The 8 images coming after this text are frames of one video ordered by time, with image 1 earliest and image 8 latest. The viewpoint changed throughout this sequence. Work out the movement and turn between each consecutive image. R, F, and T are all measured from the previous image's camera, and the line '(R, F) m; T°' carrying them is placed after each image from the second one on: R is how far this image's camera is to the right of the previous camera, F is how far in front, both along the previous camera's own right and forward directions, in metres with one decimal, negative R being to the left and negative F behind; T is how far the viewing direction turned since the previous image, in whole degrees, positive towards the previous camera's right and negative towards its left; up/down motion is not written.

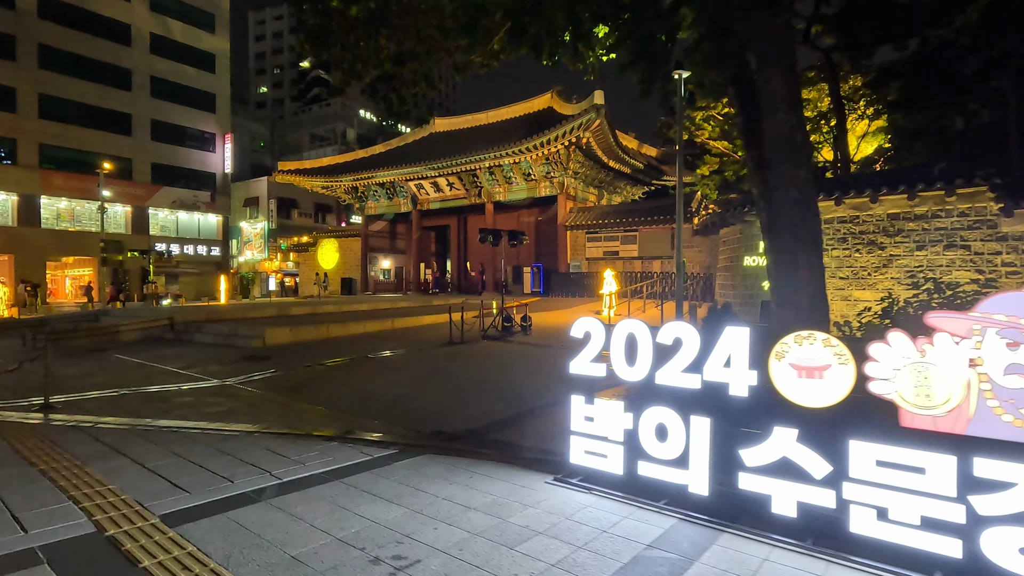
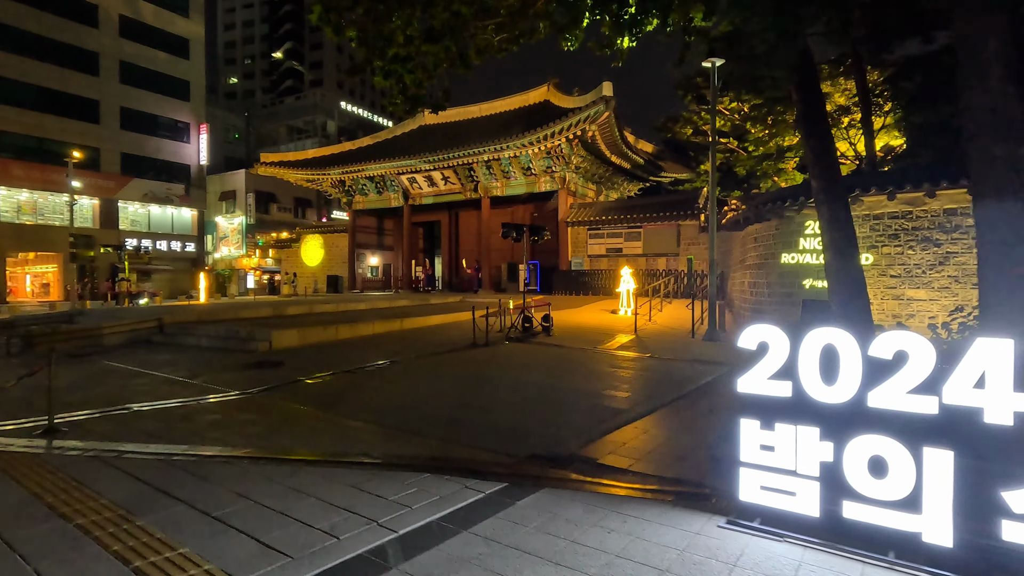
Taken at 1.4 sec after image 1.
(-1.3, +0.9) m; +3°
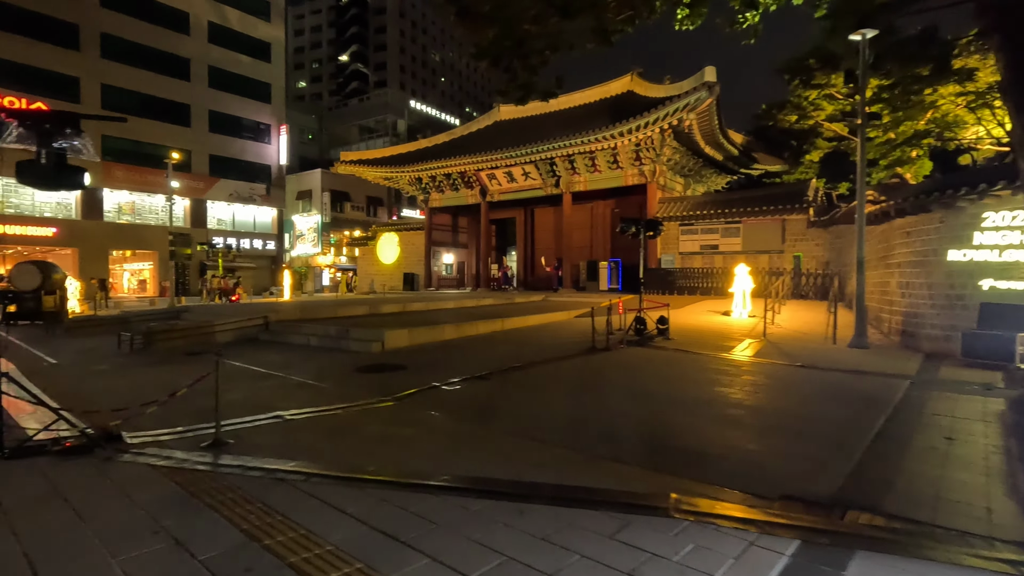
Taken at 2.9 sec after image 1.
(-1.5, +0.8) m; -6°
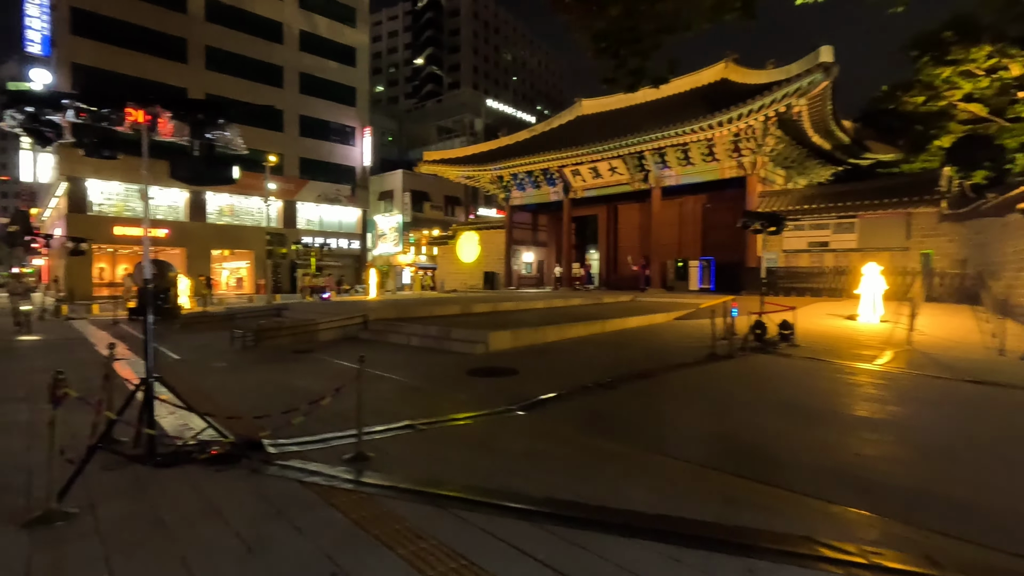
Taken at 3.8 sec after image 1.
(-0.9, +0.6) m; -7°
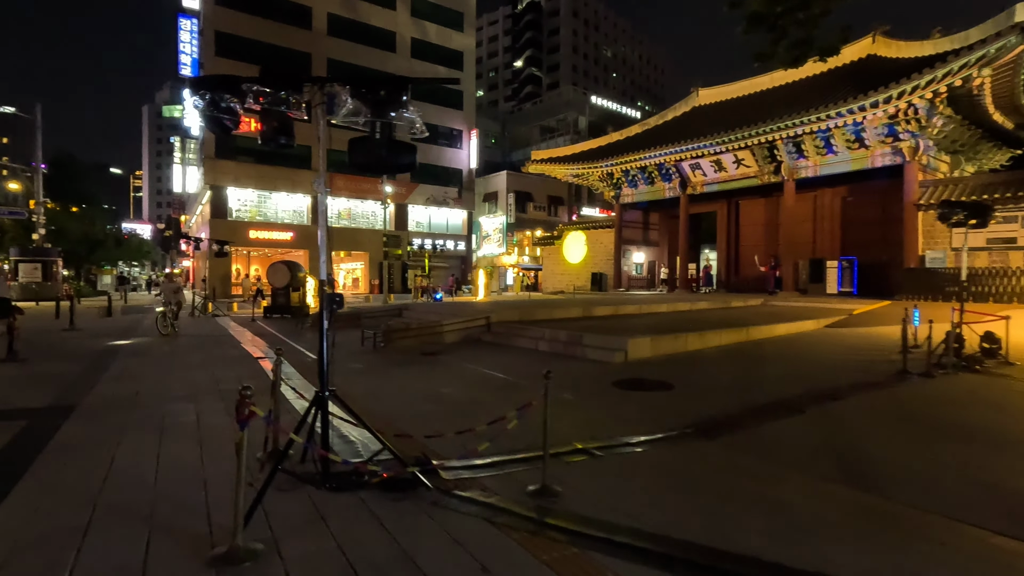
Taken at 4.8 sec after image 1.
(-0.9, +0.7) m; -10°
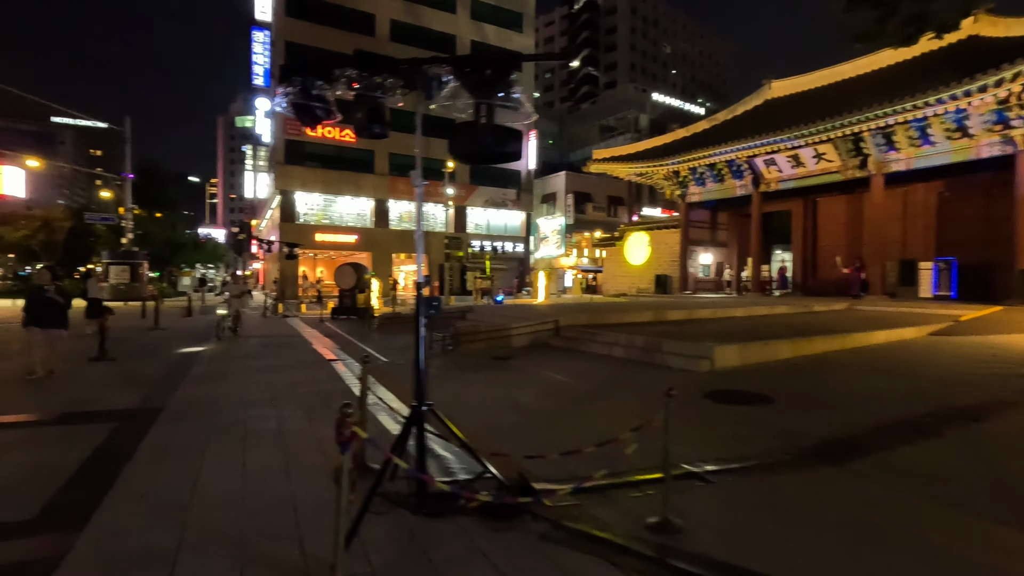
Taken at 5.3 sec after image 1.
(-0.4, +0.4) m; -6°
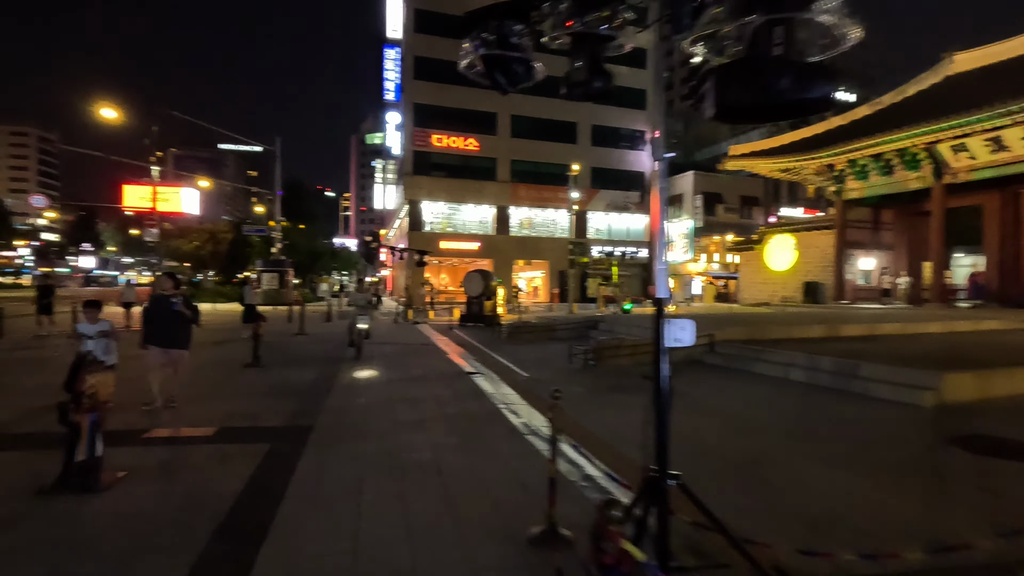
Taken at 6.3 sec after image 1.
(-0.7, +0.9) m; -12°
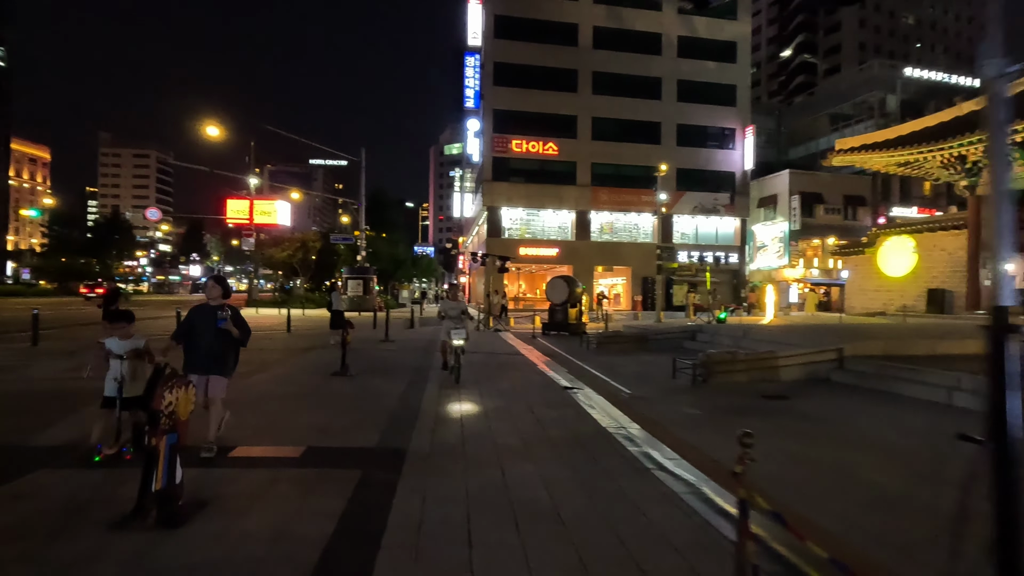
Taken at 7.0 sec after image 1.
(-0.4, +0.8) m; -8°
